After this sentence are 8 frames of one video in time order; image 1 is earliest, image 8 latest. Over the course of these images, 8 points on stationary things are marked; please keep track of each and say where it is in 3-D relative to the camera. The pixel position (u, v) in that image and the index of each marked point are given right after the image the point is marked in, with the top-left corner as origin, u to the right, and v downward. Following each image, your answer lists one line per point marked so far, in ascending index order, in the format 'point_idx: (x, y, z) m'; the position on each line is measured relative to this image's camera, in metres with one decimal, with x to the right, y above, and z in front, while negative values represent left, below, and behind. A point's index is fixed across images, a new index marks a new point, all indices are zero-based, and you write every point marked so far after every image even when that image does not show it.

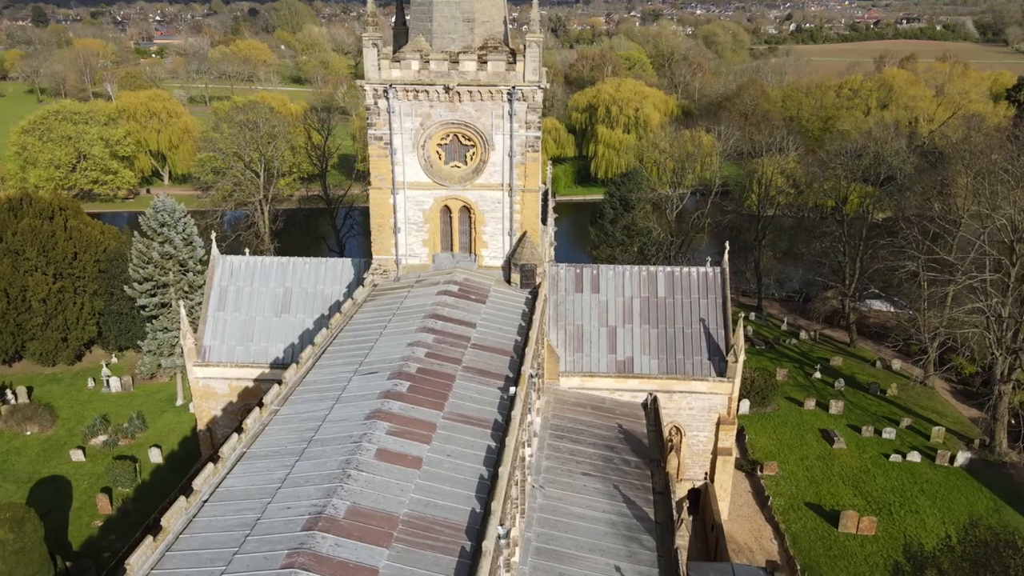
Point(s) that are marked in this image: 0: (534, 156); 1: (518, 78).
0: (+0.5, +3.0, +19.7) m
1: (+0.1, +4.6, +18.9) m
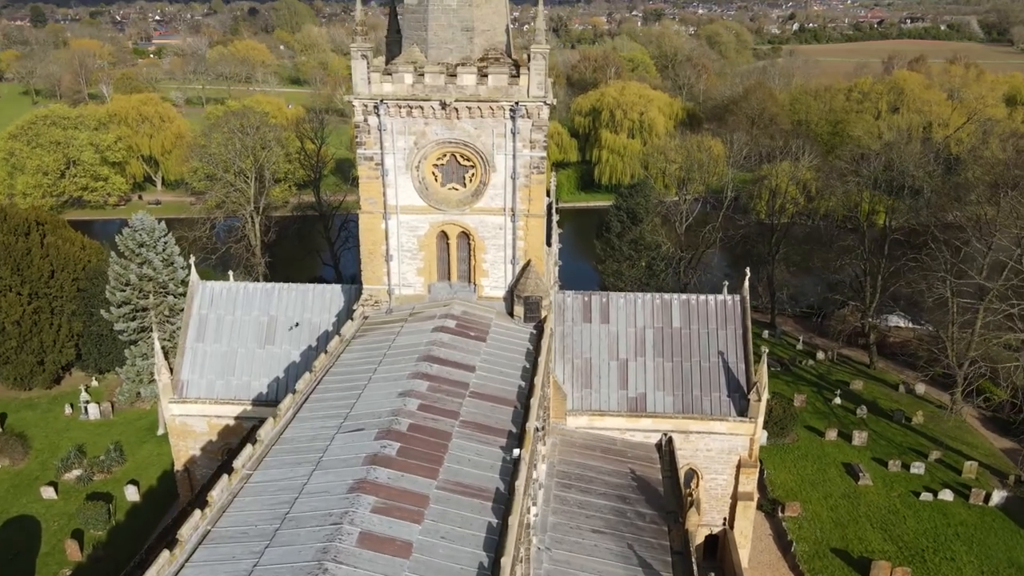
0: (+0.5, +2.3, +18.0) m
1: (+0.2, +3.9, +17.2) m
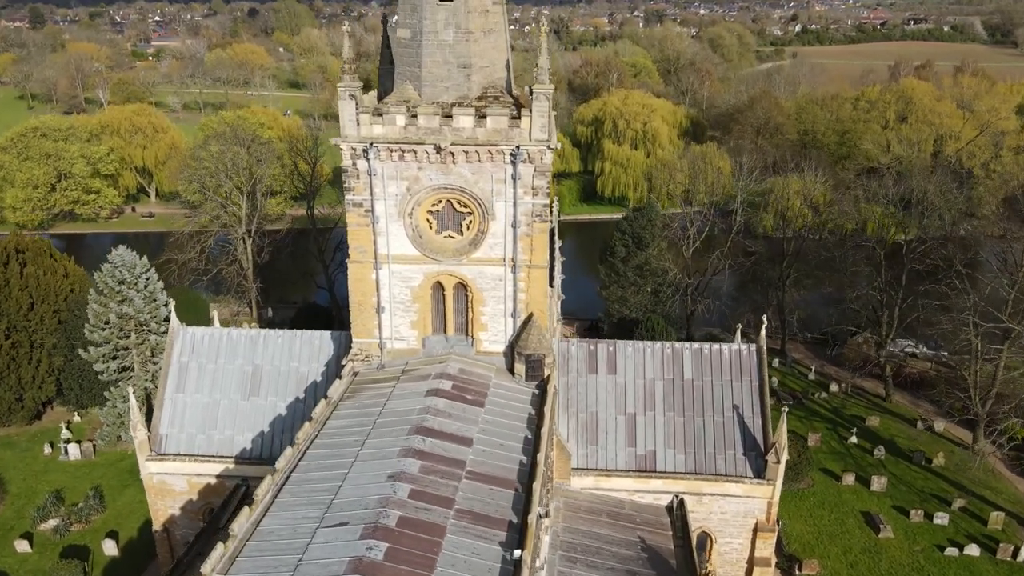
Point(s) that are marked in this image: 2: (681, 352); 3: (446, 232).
0: (+0.6, +1.2, +16.6) m
1: (+0.2, +2.8, +15.8) m
2: (+3.9, -1.5, +19.9) m
3: (-1.3, +1.1, +17.1) m
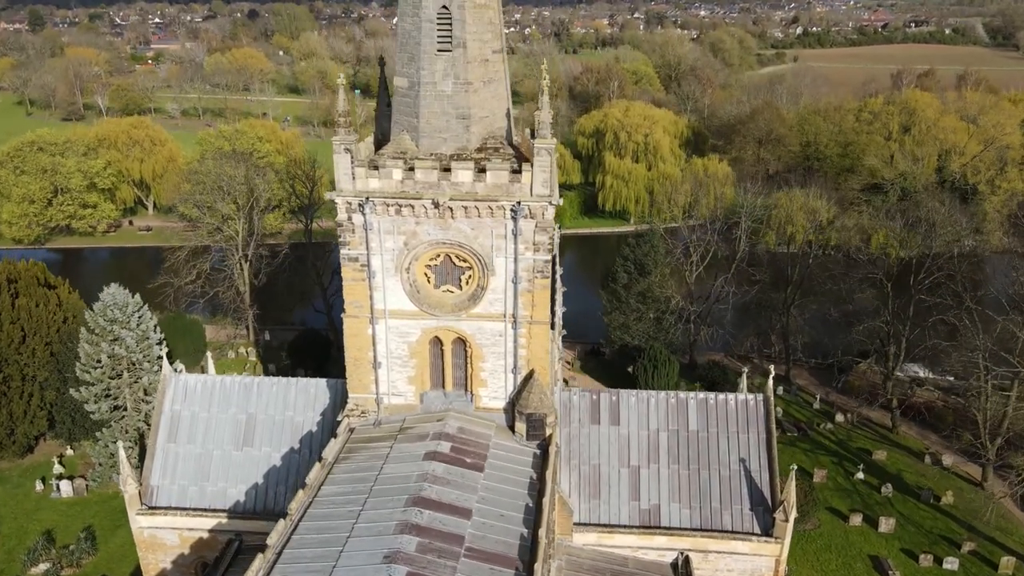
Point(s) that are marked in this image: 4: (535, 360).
0: (+0.6, +0.1, +16.1) m
1: (+0.2, +1.7, +15.3) m
2: (+3.9, -2.6, +19.4) m
3: (-1.3, 0.0, +16.6) m
4: (+0.4, -1.4, +16.8) m
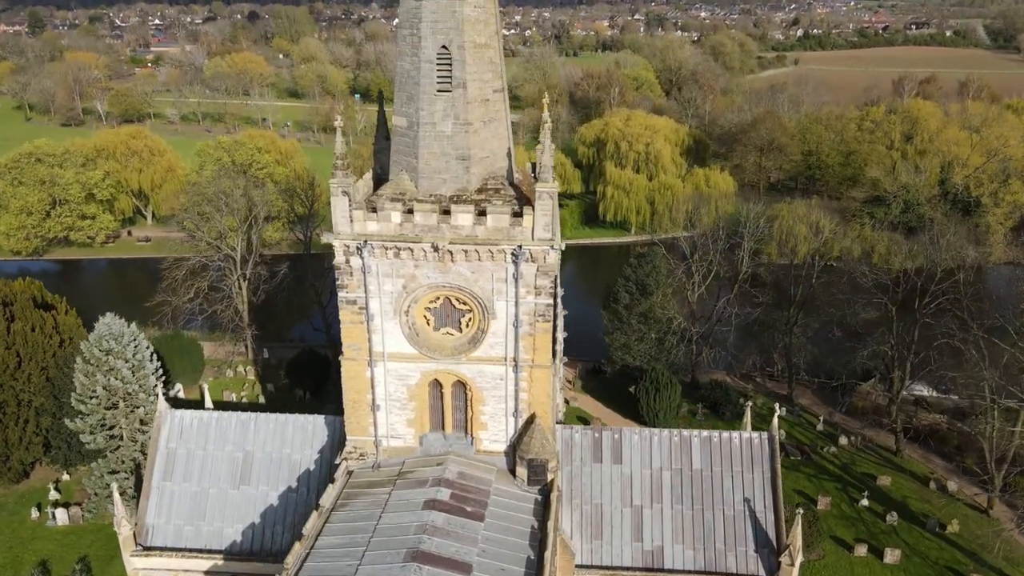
0: (+0.6, -0.7, +15.8) m
1: (+0.2, +0.9, +15.0) m
2: (+3.9, -3.4, +19.1) m
3: (-1.3, -0.8, +16.3) m
4: (+0.5, -2.2, +16.5) m
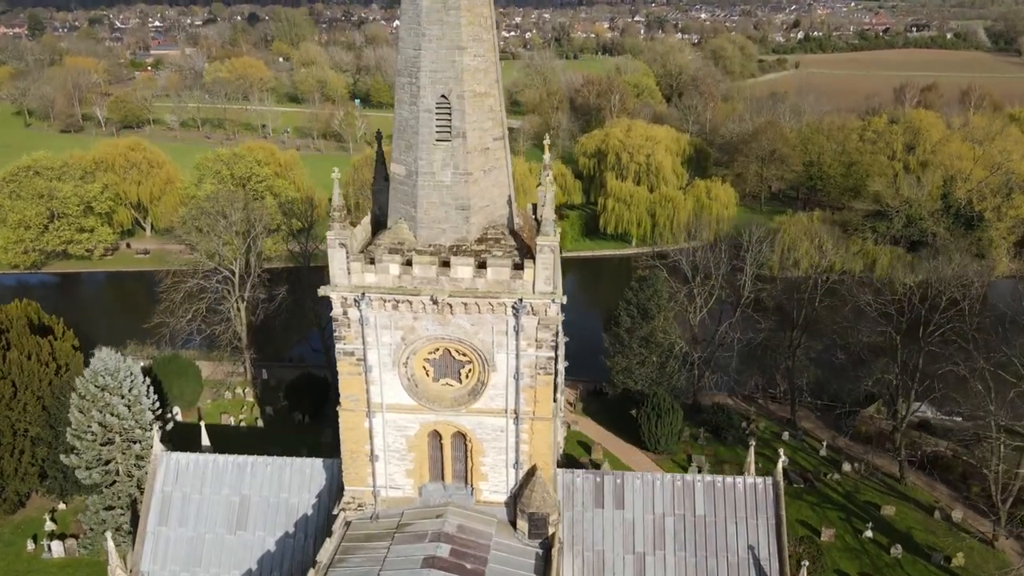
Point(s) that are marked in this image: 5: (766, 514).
0: (+0.6, -1.6, +15.5) m
1: (+0.2, 0.0, +14.8) m
2: (+3.9, -4.3, +18.8) m
3: (-1.3, -1.7, +16.0) m
4: (+0.5, -3.1, +16.3) m
5: (+5.4, -4.8, +18.4) m
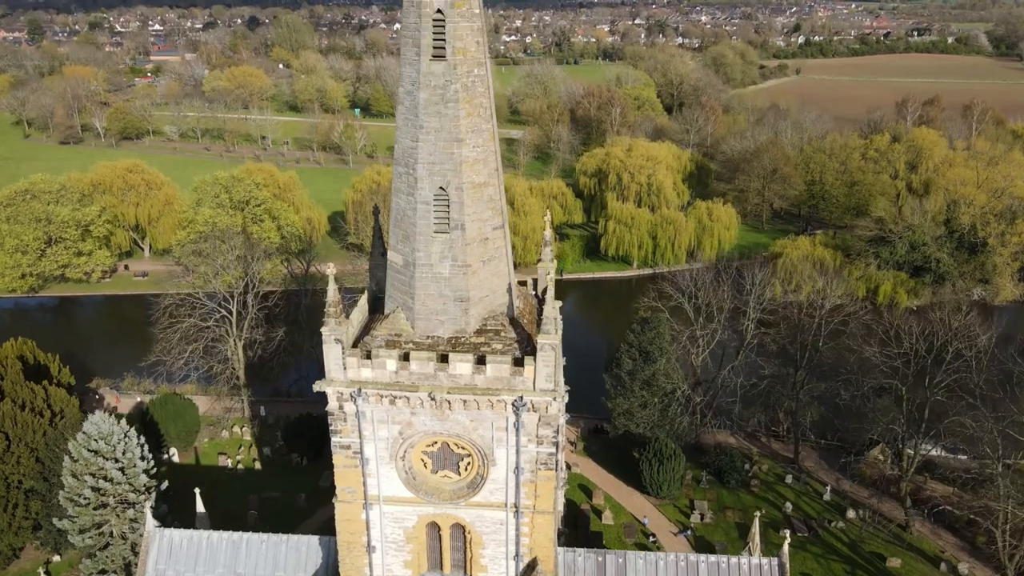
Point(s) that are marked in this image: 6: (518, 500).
0: (+0.6, -3.2, +15.2) m
1: (+0.2, -1.6, +14.4) m
2: (+3.9, -5.9, +18.4) m
3: (-1.3, -3.3, +15.6) m
4: (+0.5, -4.7, +15.9) m
5: (+5.4, -6.4, +18.0) m
6: (+0.1, -3.8, +15.4) m
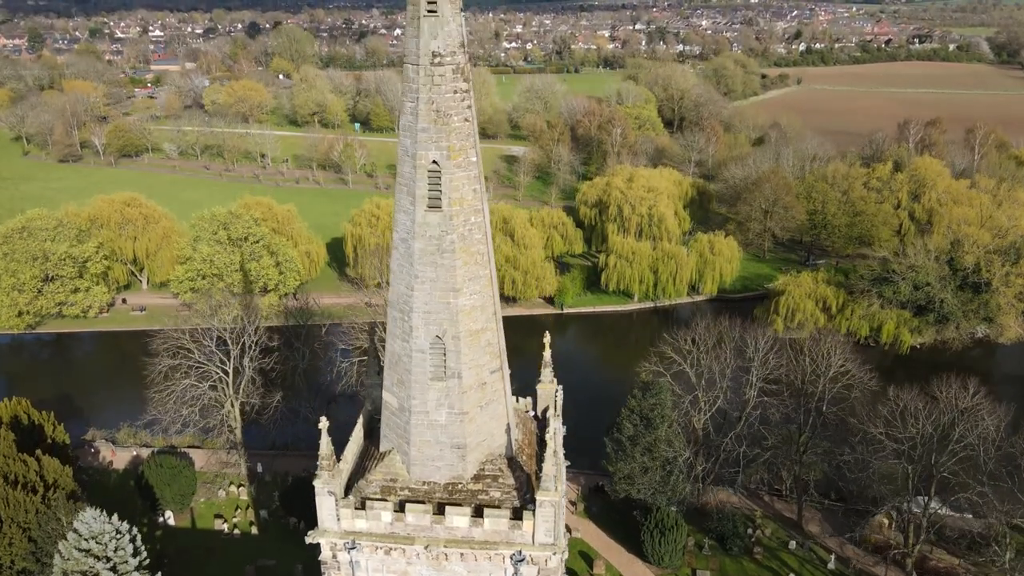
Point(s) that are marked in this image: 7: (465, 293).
0: (+0.6, -5.7, +14.7) m
1: (+0.2, -4.1, +14.0) m
2: (+3.9, -8.4, +18.0) m
3: (-1.3, -5.8, +15.2) m
4: (+0.4, -7.2, +15.5) m
5: (+5.4, -8.9, +17.6) m
6: (+0.1, -6.2, +15.0) m
7: (-0.8, -0.1, +13.9) m
